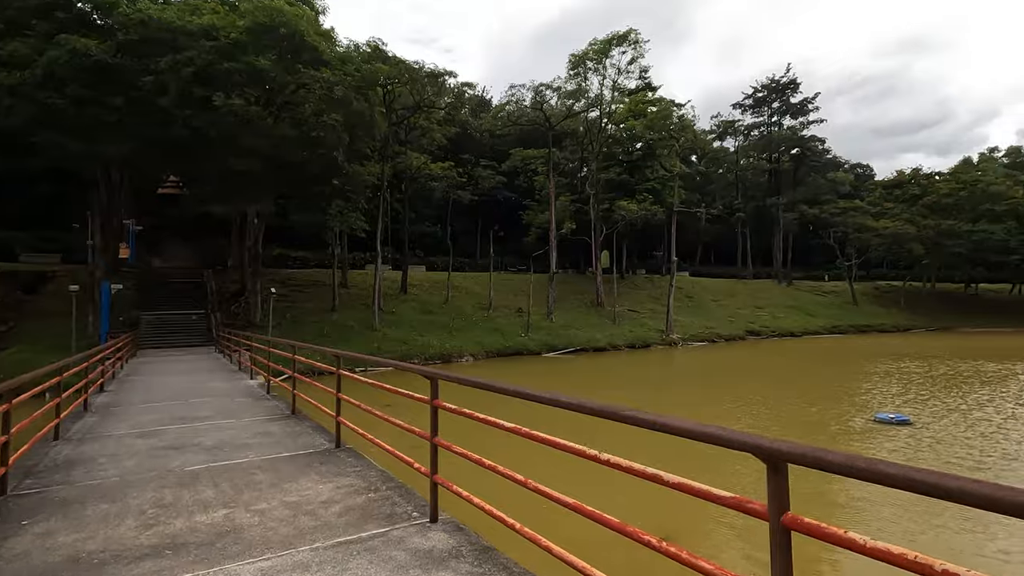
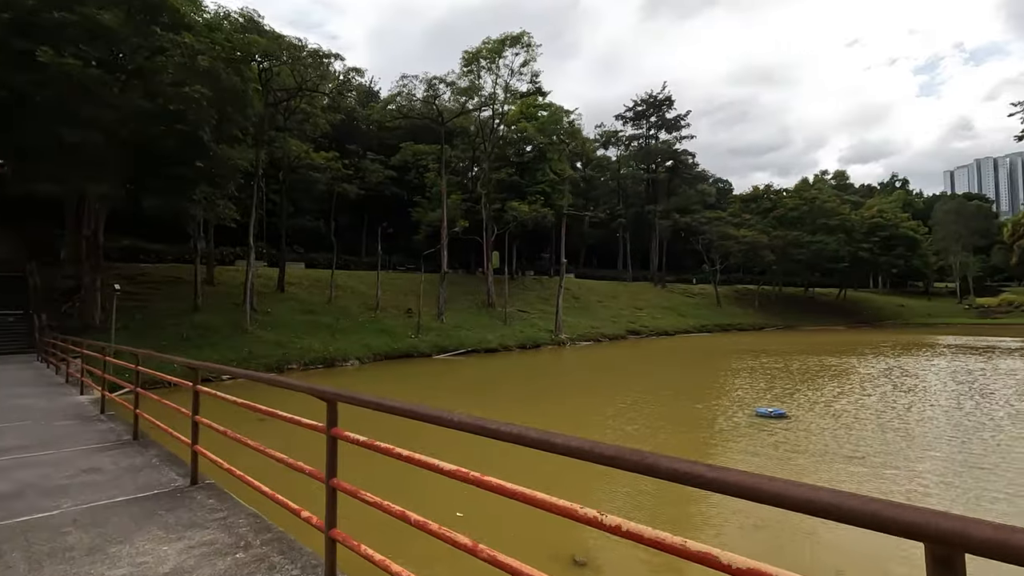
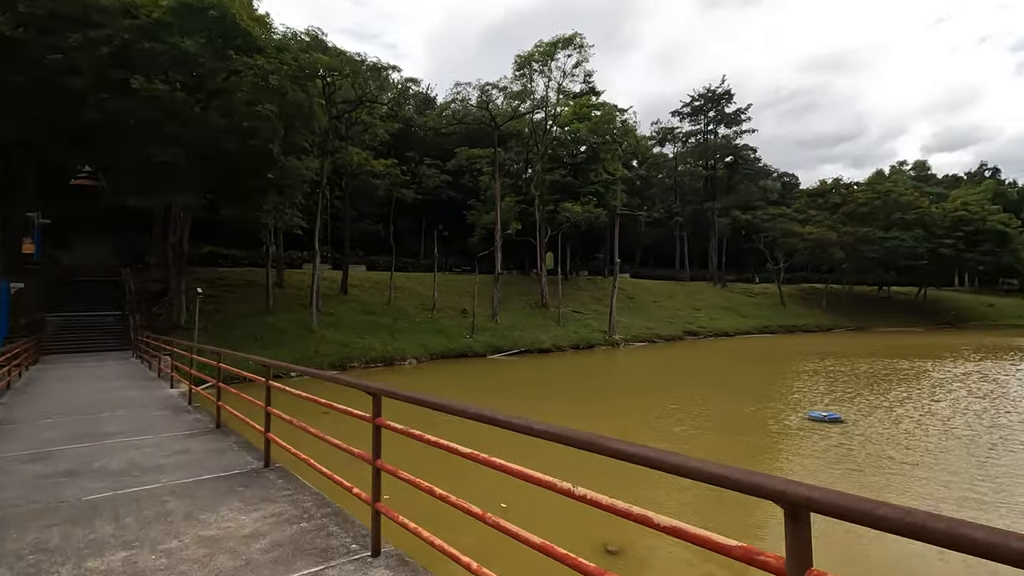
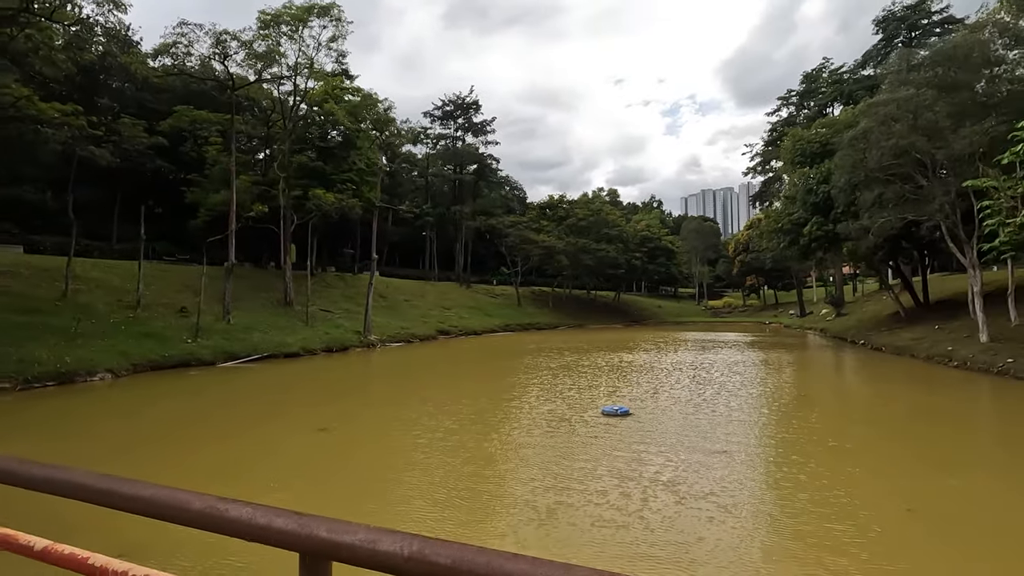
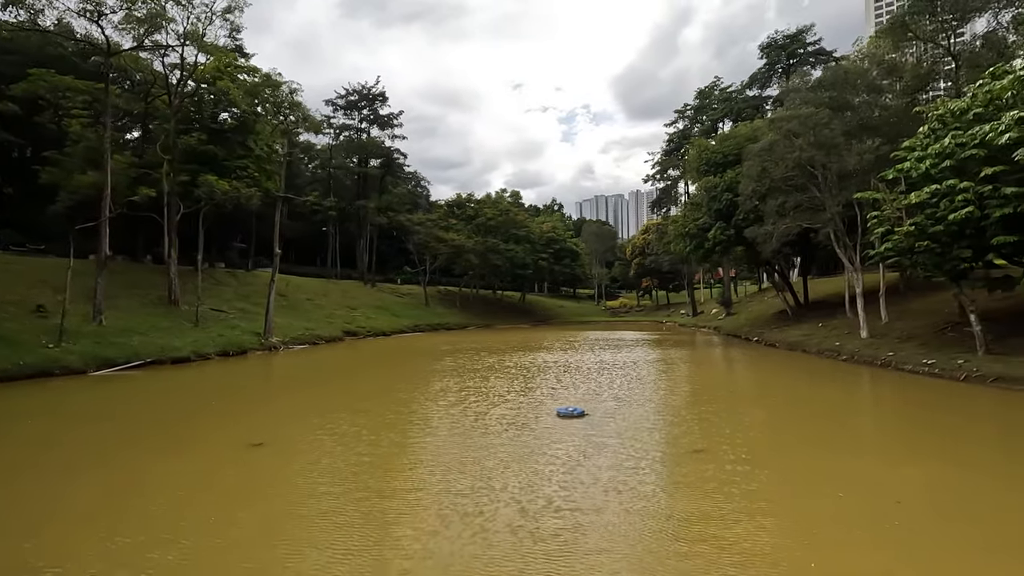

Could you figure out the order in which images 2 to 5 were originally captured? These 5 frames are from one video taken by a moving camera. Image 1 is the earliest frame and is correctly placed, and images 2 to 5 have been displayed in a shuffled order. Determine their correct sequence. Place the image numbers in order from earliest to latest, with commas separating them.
3, 2, 4, 5
